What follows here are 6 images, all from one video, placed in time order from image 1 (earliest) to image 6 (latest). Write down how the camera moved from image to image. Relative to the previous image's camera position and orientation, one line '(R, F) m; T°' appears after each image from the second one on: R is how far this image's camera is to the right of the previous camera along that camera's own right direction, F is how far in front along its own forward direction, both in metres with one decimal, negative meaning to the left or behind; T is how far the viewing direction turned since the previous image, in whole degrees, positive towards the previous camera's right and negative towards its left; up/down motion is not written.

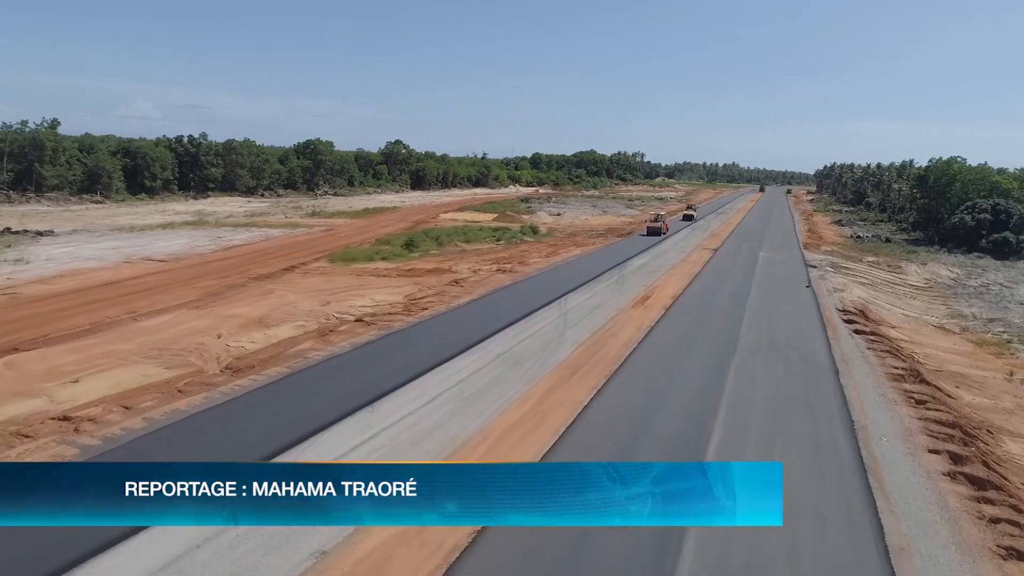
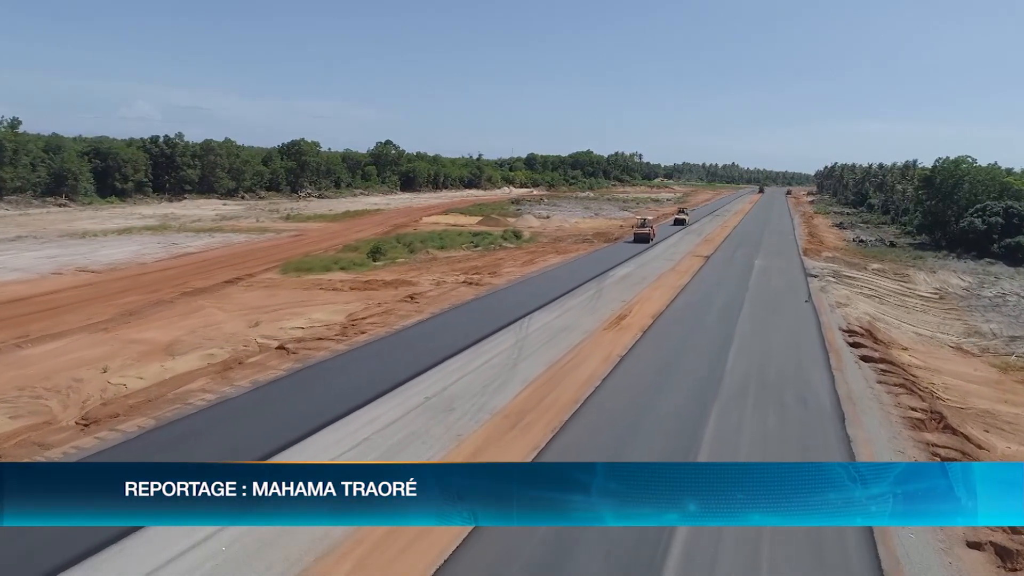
(+1.4, +2.9) m; 0°
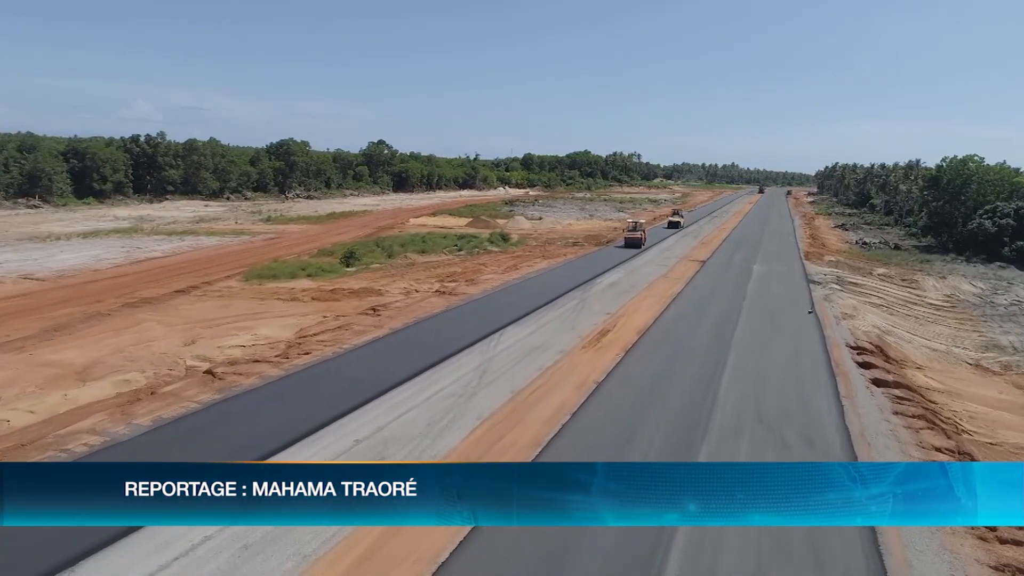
(+0.9, +2.1) m; 0°
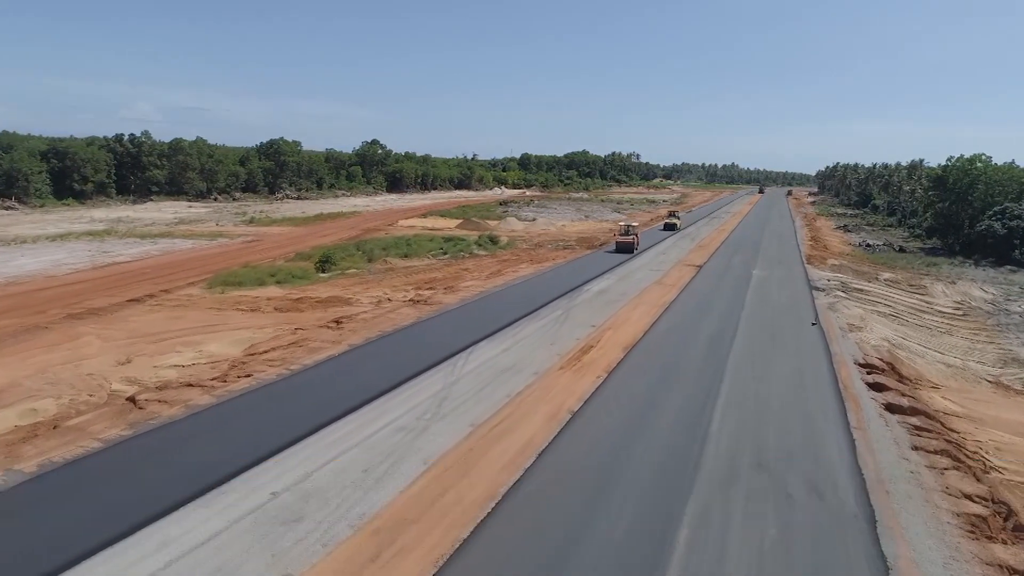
(+0.7, +1.8) m; 0°
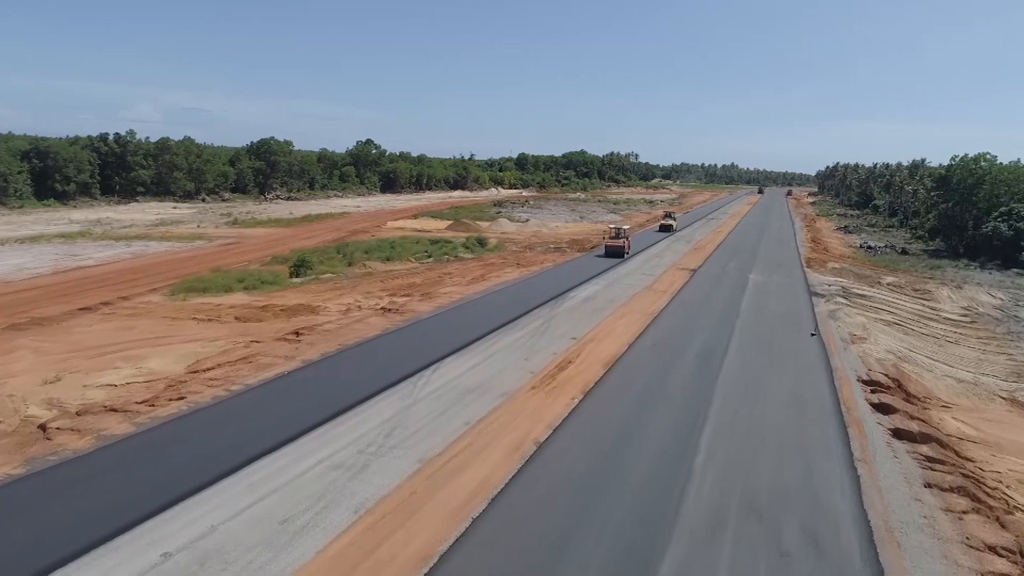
(+0.7, +1.4) m; 0°
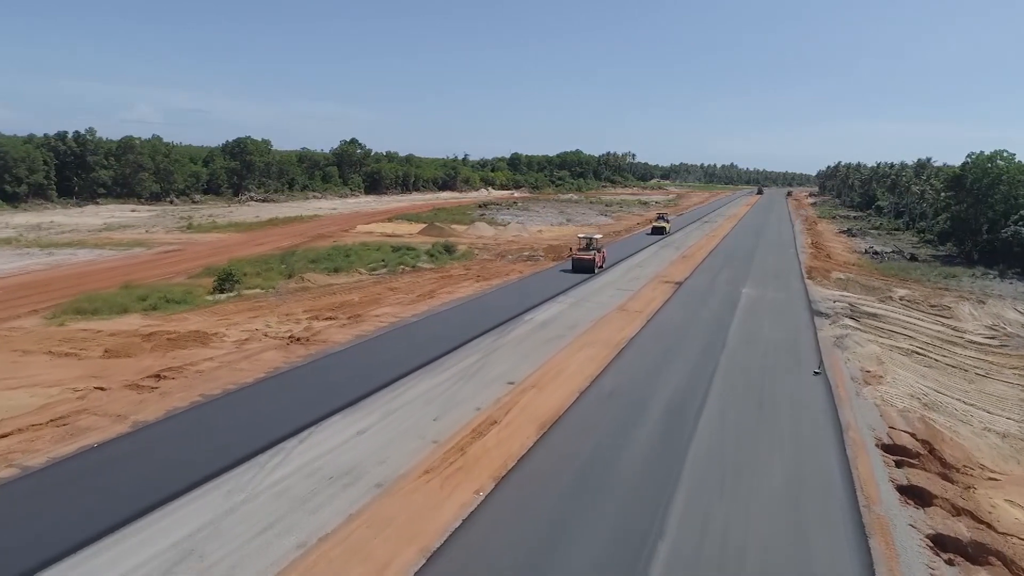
(+1.7, +3.8) m; 0°
